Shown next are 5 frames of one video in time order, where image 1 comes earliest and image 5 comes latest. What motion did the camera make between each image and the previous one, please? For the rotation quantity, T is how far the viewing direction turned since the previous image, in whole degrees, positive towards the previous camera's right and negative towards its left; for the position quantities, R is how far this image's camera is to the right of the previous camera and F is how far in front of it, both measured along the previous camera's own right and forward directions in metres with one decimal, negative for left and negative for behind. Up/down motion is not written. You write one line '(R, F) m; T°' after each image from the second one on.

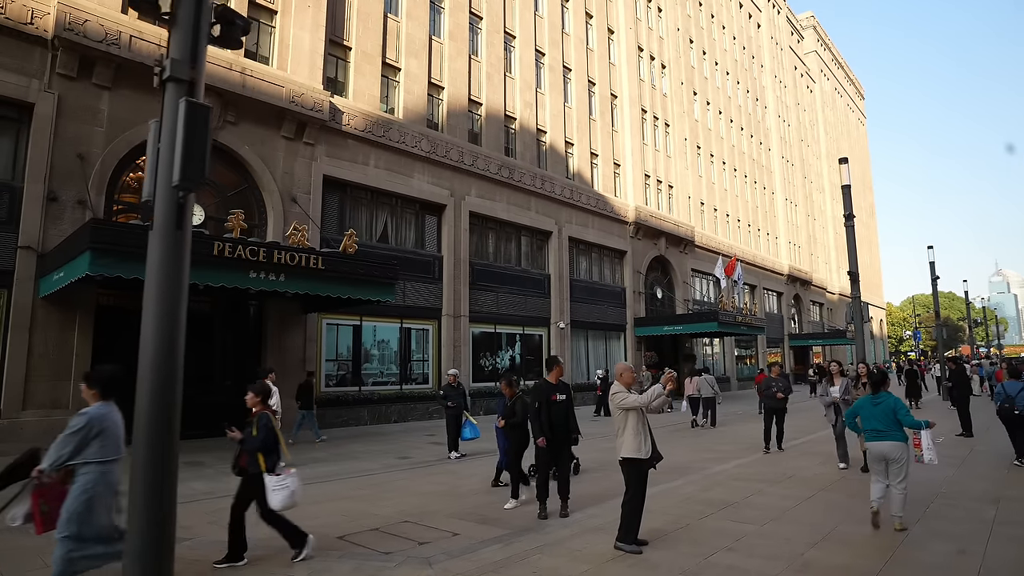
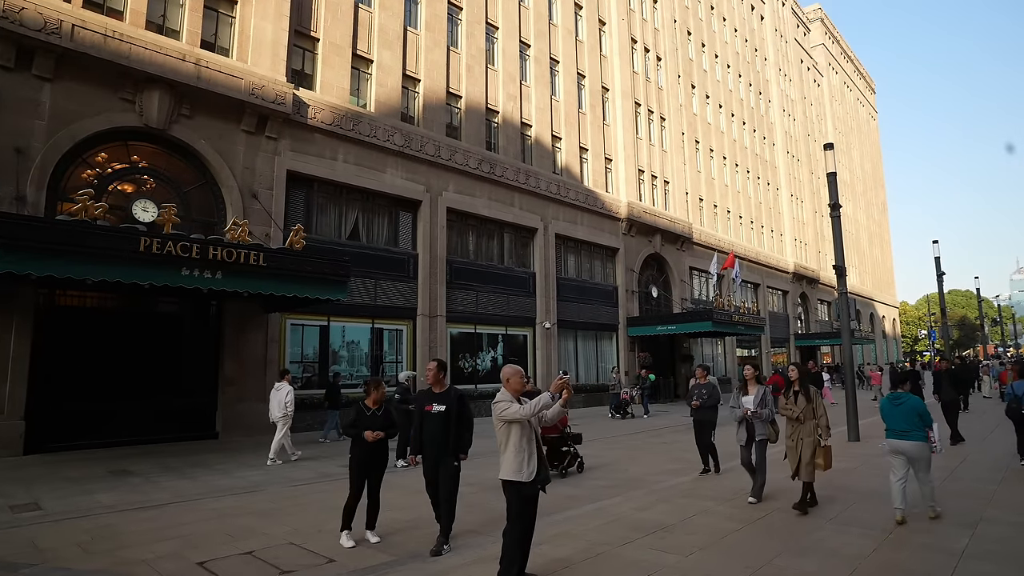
(+1.2, +0.8) m; -1°
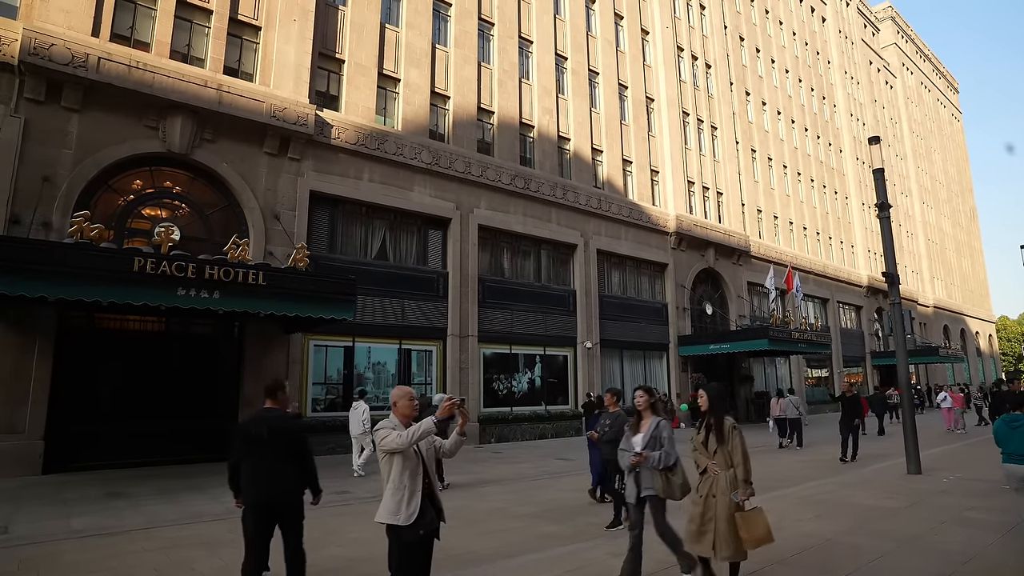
(+1.1, +0.9) m; -6°
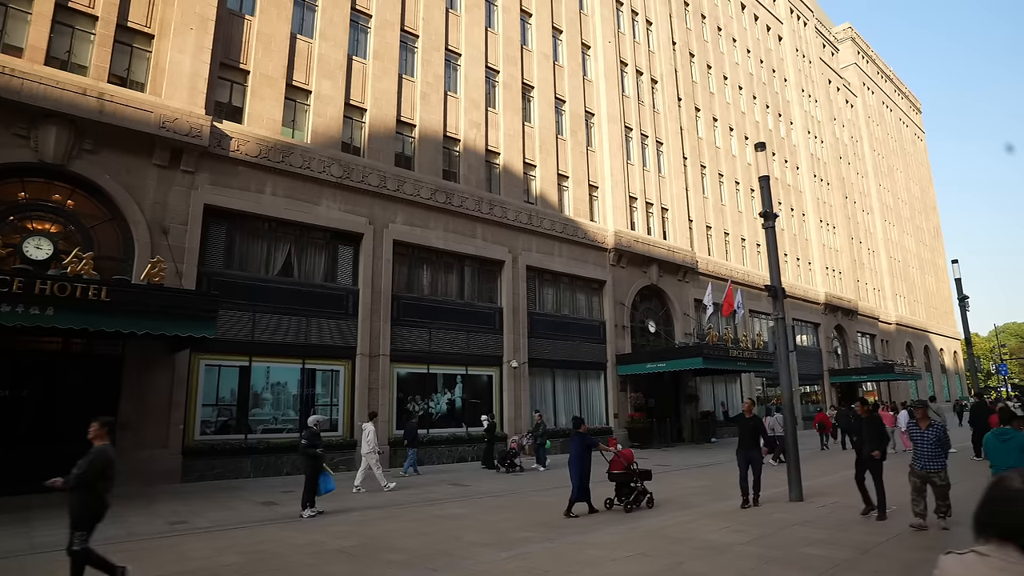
(+2.4, +0.5) m; +1°
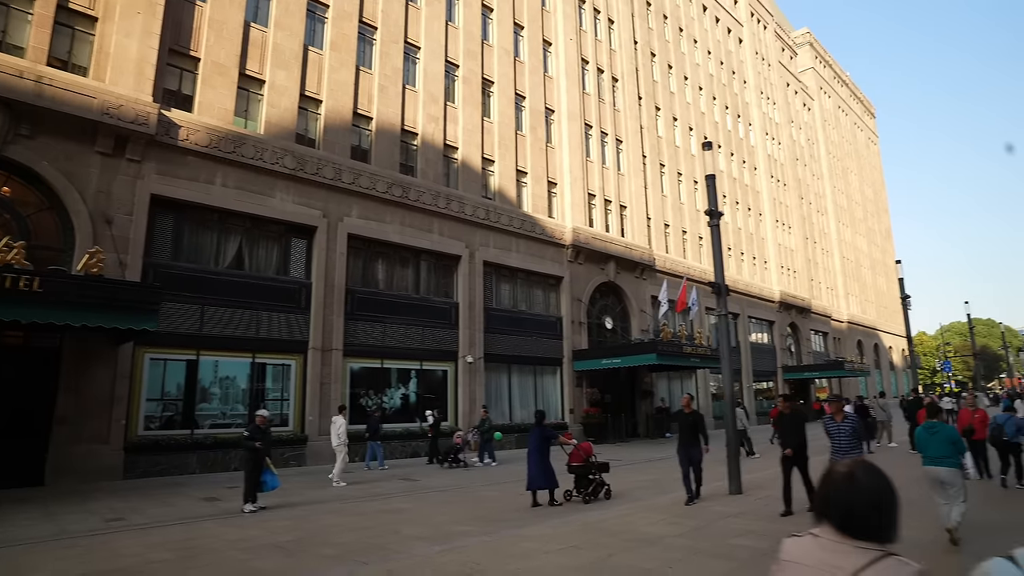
(+0.4, -0.1) m; +3°
